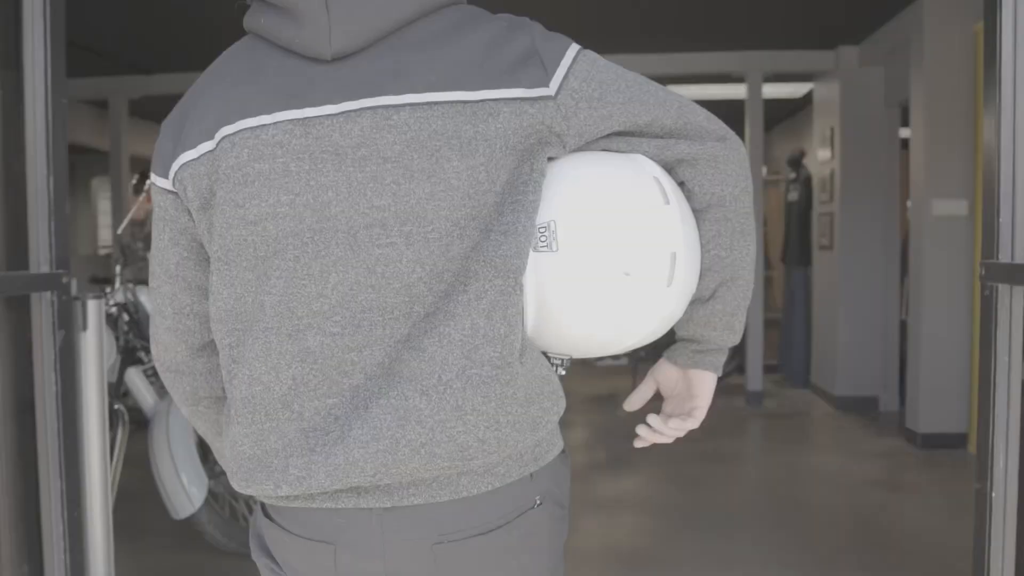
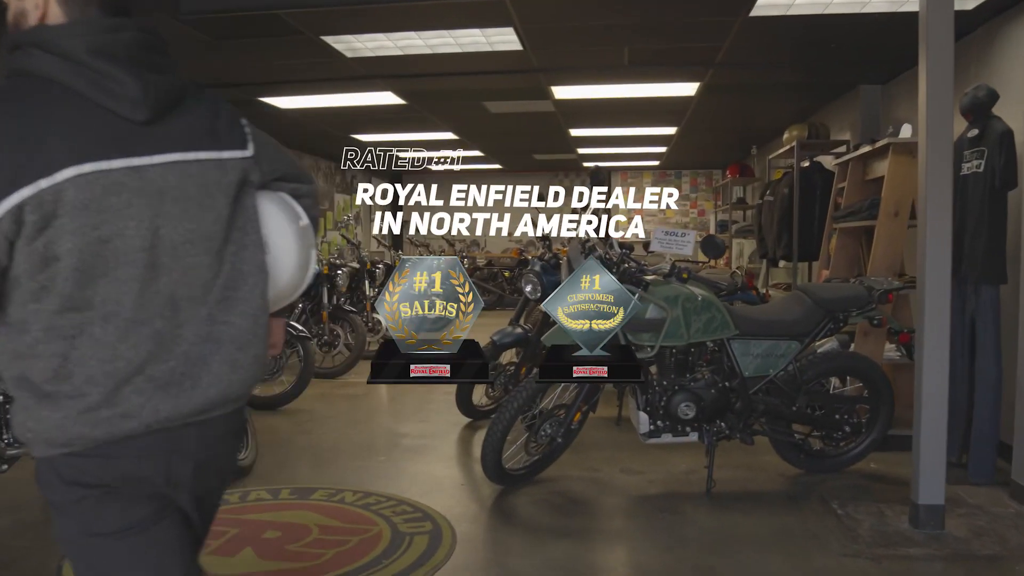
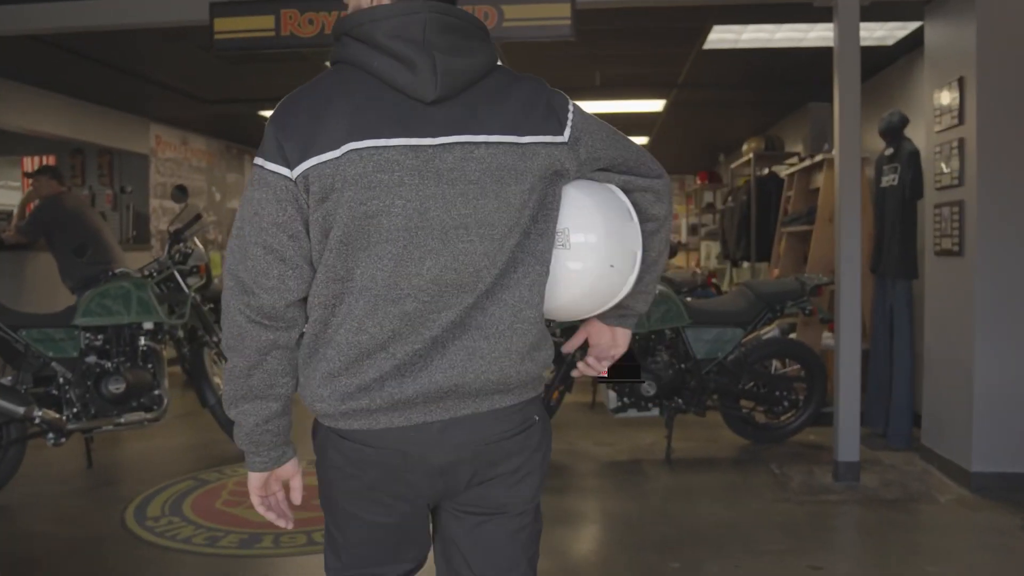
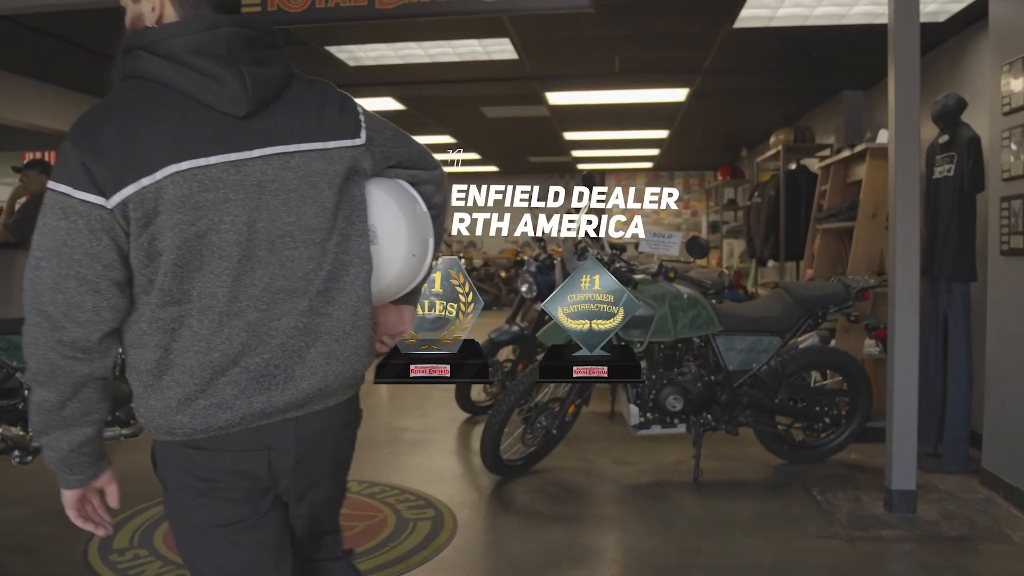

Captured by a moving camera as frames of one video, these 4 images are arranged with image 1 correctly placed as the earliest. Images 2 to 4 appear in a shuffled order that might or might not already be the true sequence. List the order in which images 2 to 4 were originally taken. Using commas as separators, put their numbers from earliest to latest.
3, 4, 2
